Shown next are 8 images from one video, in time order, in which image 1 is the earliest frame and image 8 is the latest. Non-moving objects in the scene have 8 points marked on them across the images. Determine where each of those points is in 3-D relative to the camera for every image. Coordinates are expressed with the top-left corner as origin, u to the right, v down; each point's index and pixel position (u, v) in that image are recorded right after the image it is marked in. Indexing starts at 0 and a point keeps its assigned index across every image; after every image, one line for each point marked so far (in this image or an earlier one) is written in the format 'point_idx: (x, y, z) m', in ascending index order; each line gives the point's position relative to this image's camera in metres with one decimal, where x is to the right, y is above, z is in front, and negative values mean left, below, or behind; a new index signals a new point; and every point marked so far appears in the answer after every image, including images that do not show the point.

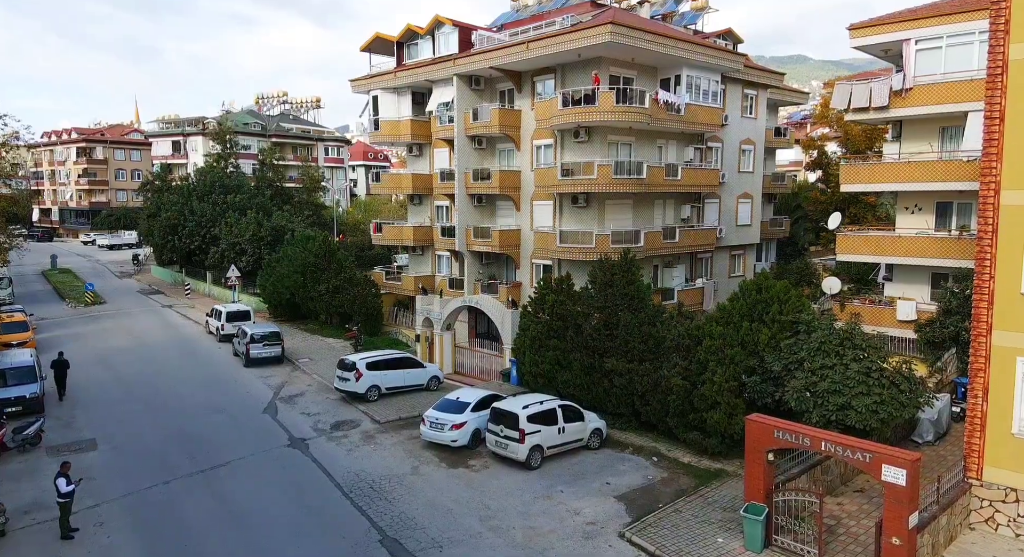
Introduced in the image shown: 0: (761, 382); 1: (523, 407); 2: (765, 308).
0: (+5.9, -2.5, +16.9) m
1: (+0.3, -3.1, +17.3) m
2: (+6.2, -0.7, +17.6) m
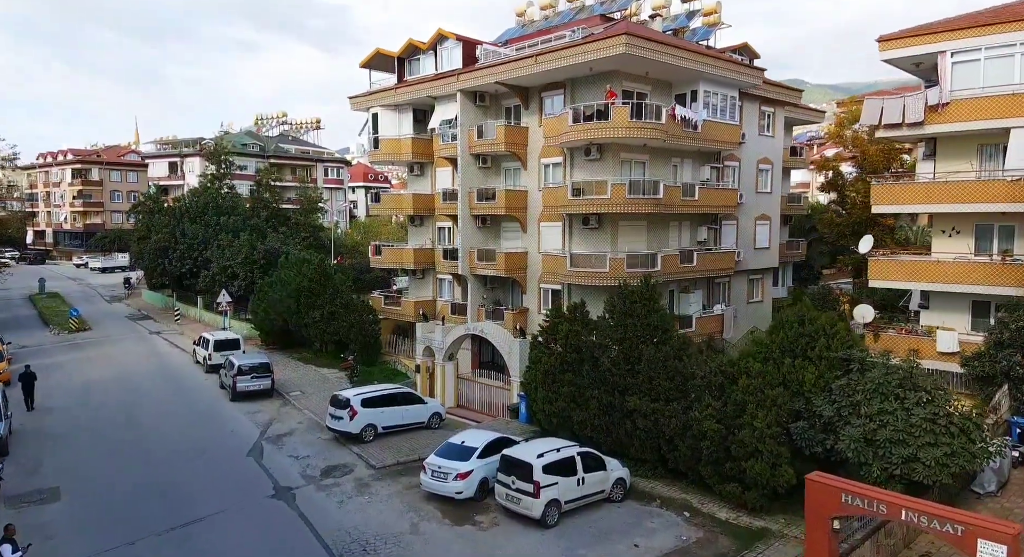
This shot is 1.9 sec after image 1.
0: (+6.2, -3.1, +14.9) m
1: (+0.5, -3.8, +15.2) m
2: (+6.5, -1.4, +15.7) m
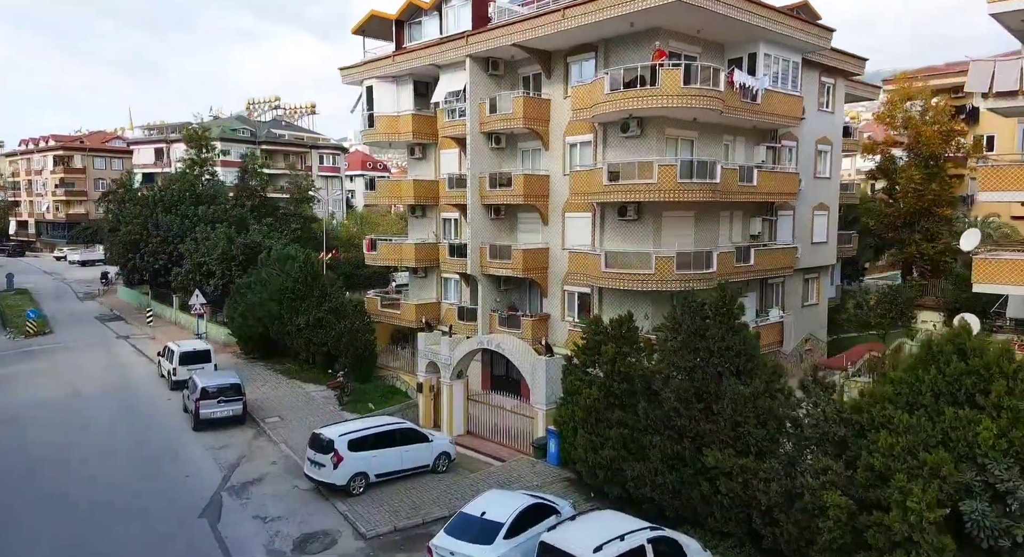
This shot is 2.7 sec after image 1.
0: (+6.9, -3.4, +10.3) m
1: (+1.2, -4.0, +10.7) m
2: (+7.2, -1.7, +11.0) m
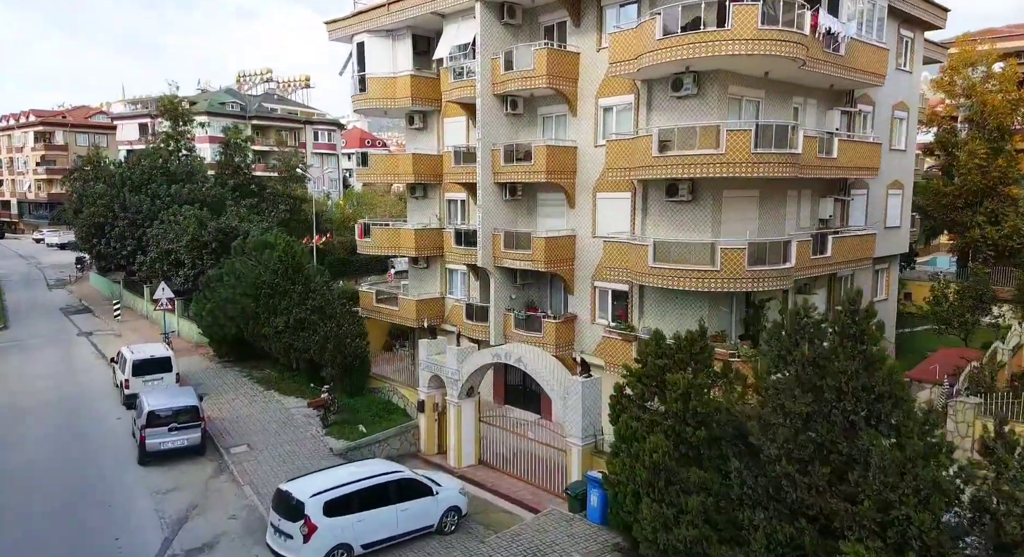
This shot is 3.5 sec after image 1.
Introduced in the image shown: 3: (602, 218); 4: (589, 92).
0: (+7.4, -3.6, +6.0) m
1: (+1.8, -4.2, +6.4) m
2: (+7.8, -1.9, +6.7) m
3: (+2.5, +1.7, +19.7) m
4: (+2.1, +5.2, +19.8) m
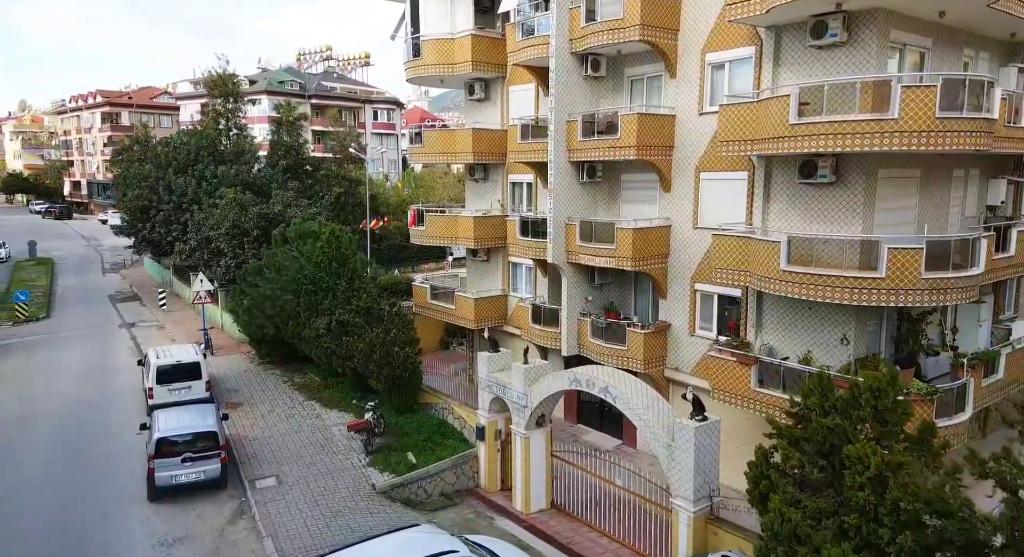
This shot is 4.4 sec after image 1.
0: (+8.1, -4.0, +1.9) m
1: (+2.5, -4.6, +2.8) m
2: (+8.5, -2.3, +2.5) m
3: (+4.3, +1.6, +15.7) m
4: (+4.0, +5.2, +15.8) m
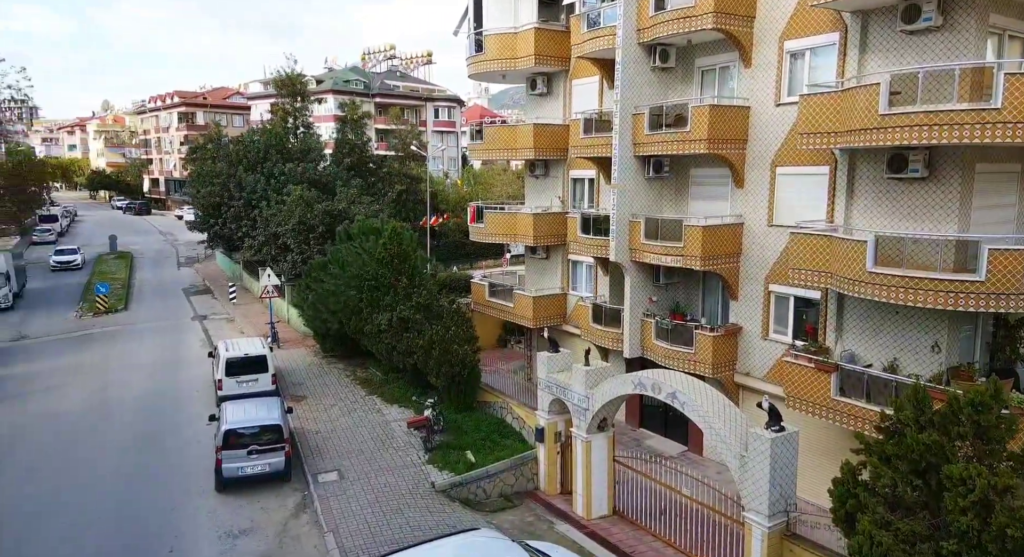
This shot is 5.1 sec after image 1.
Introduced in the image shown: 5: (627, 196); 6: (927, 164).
0: (+8.2, -4.1, +0.8) m
1: (+2.7, -4.7, +2.2) m
2: (+8.7, -2.4, +1.4) m
3: (+5.7, +1.6, +14.9) m
4: (+5.4, +5.2, +15.0) m
5: (+2.8, +2.0, +17.2) m
6: (+7.3, +2.0, +12.5) m
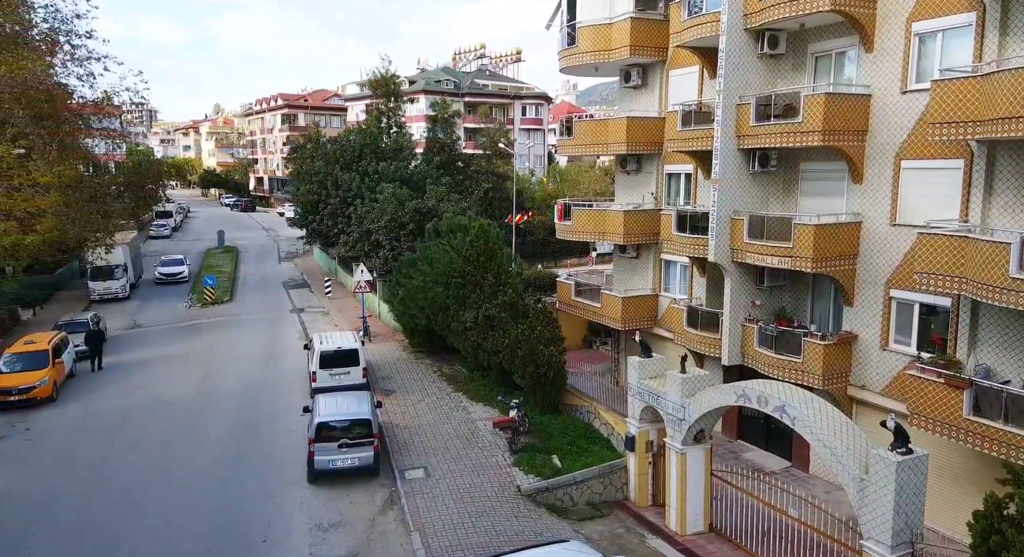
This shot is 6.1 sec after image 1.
0: (+8.2, -4.3, -0.7) m
1: (+2.9, -4.7, +1.3) m
2: (+8.7, -2.6, -0.2) m
3: (+7.6, +1.5, +13.6) m
4: (+7.3, +5.1, +13.6) m
5: (+5.0, +2.0, +16.2) m
6: (+8.8, +1.9, +10.9) m
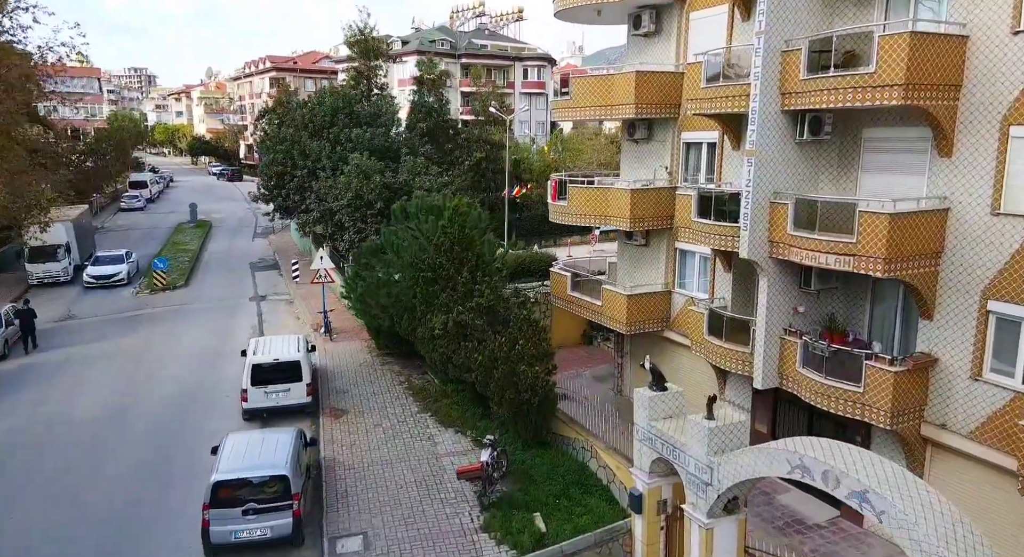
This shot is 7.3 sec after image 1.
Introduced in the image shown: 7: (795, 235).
0: (+7.6, -5.0, -4.1) m
1: (+2.3, -5.4, -2.0) m
2: (+8.2, -3.3, -3.7) m
3: (+7.1, +1.4, +9.9) m
4: (+6.9, +4.9, +9.9) m
5: (+4.5, +2.0, +12.6) m
6: (+8.3, +1.6, +7.3) m
7: (+4.8, +0.7, +12.0) m
